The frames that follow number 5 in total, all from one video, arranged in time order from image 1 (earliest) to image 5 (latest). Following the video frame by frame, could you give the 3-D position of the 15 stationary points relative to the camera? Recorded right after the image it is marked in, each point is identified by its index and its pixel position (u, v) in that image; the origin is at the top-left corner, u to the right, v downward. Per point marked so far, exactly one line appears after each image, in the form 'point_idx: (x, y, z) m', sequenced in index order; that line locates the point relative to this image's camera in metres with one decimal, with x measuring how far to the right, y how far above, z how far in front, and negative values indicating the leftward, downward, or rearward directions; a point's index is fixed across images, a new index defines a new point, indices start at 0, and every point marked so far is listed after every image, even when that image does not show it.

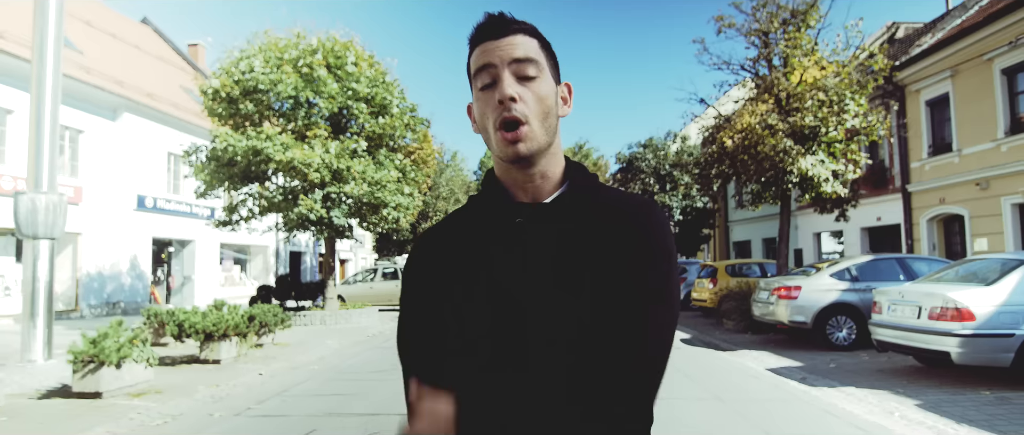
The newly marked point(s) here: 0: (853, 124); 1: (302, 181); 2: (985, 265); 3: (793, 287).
0: (+6.8, +1.9, +12.9) m
1: (-4.6, +0.8, +14.1) m
2: (+5.3, -0.5, +7.2) m
3: (+4.3, -1.0, +9.8) m
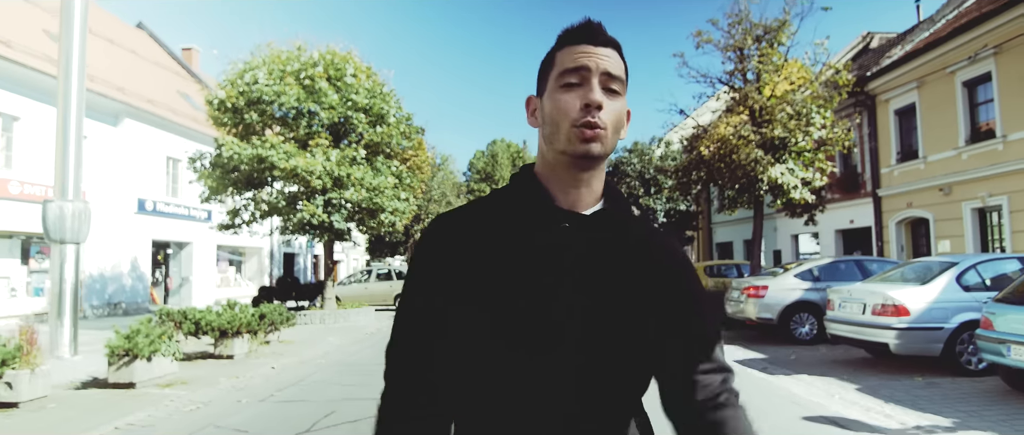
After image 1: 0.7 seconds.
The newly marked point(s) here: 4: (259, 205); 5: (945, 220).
0: (+6.6, +1.8, +13.9) m
1: (-4.8, +0.7, +14.9) m
2: (+5.2, -0.6, +8.2) m
3: (+4.2, -1.1, +10.8) m
4: (-6.1, +0.3, +15.6) m
5: (+12.6, -0.1, +18.7) m
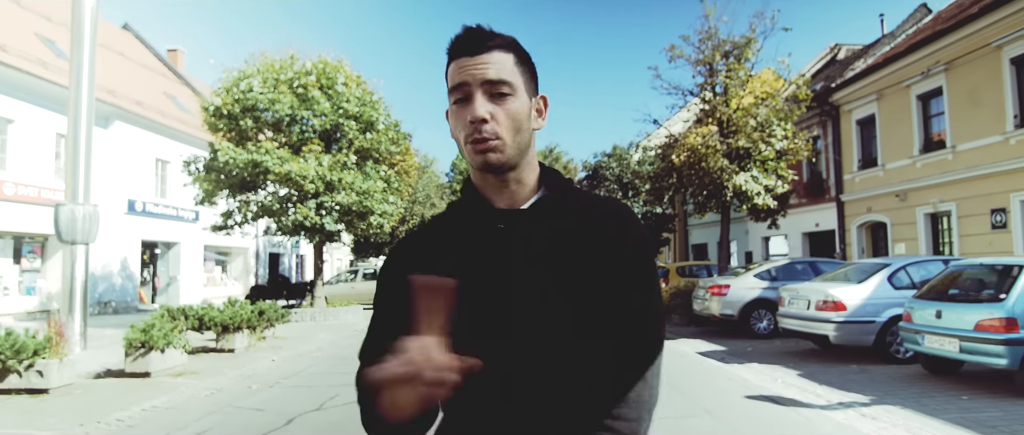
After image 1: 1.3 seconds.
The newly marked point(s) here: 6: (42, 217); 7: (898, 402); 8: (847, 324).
0: (+6.2, +1.7, +14.9) m
1: (-5.2, +0.7, +15.6) m
2: (+5.0, -0.7, +9.2) m
3: (+3.9, -1.2, +11.7) m
4: (-6.6, +0.3, +16.2) m
5: (+12.0, -0.2, +19.9) m
6: (-14.4, 0.0, +19.8) m
7: (+3.8, -1.8, +6.2) m
8: (+4.3, -1.4, +8.3) m
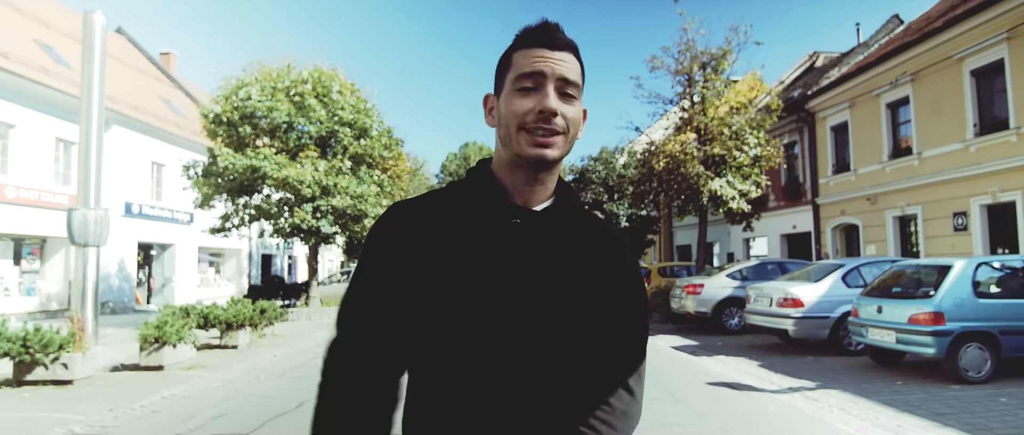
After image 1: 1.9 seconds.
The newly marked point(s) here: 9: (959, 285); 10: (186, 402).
0: (+5.9, +1.6, +15.8) m
1: (-5.5, +0.6, +16.2) m
2: (+4.8, -0.8, +10.0) m
3: (+3.6, -1.3, +12.5) m
4: (-6.9, +0.2, +16.9) m
5: (+11.7, -0.3, +20.9) m
6: (-14.8, -0.1, +20.3) m
7: (+3.6, -1.9, +7.0) m
8: (+4.1, -1.4, +9.1) m
9: (+4.9, -0.7, +7.1) m
10: (-3.6, -2.1, +7.2) m
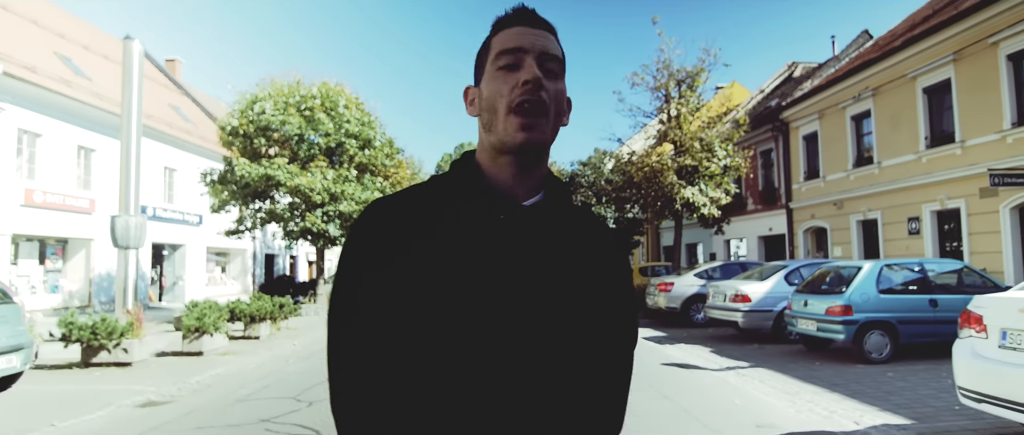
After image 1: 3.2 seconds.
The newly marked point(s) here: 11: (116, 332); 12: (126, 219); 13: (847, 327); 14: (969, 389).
0: (+5.7, +1.4, +17.4) m
1: (-5.7, +0.5, +17.7) m
2: (+4.6, -0.9, +11.6) m
3: (+3.4, -1.4, +14.1) m
4: (-7.1, +0.1, +18.4) m
5: (+11.4, -0.4, +22.5) m
6: (-15.1, -0.2, +21.7) m
7: (+3.5, -2.0, +8.6) m
8: (+4.0, -1.6, +10.7) m
9: (+4.8, -0.9, +8.7) m
10: (-3.8, -2.2, +8.7) m
11: (-5.7, -1.7, +9.3) m
12: (-7.6, 0.0, +12.6) m
13: (+4.4, -1.5, +8.5) m
14: (+3.3, -1.2, +4.7) m
